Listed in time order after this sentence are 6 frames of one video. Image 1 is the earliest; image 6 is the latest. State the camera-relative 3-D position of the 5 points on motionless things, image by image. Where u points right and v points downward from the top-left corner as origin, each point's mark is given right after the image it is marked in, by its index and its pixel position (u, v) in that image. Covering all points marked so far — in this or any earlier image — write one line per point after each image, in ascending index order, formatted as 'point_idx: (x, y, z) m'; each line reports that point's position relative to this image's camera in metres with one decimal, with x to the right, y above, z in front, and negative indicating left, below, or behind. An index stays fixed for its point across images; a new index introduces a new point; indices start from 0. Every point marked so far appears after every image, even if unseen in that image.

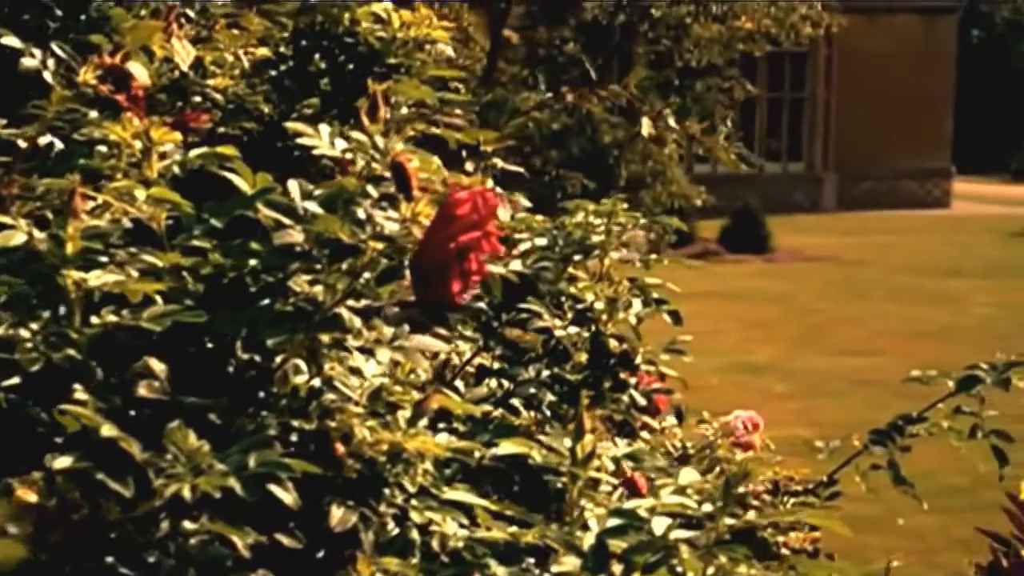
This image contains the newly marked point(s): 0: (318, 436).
0: (-0.8, -0.6, +4.6) m
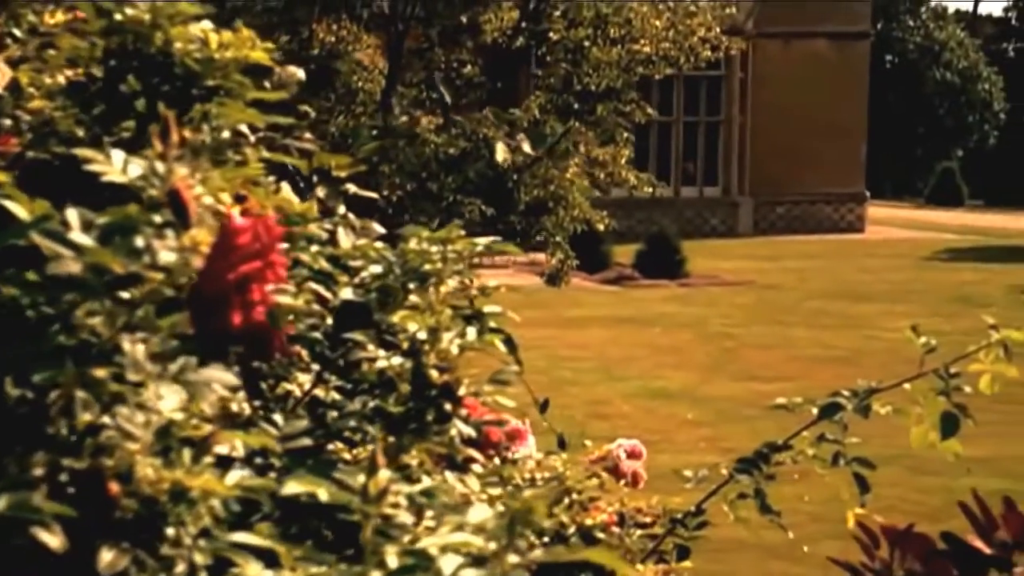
0: (-1.7, -0.8, +4.3) m
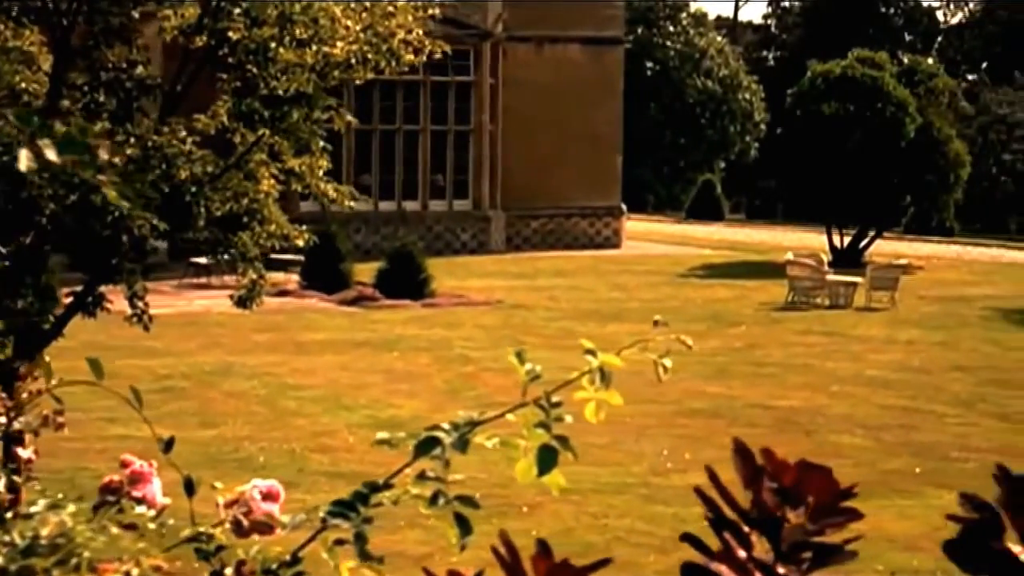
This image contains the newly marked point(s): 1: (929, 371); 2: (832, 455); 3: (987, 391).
0: (-4.2, -0.9, +3.2) m
1: (+5.1, -1.1, +13.4) m
2: (+3.5, -1.8, +11.5) m
3: (+5.6, -1.2, +12.8) m
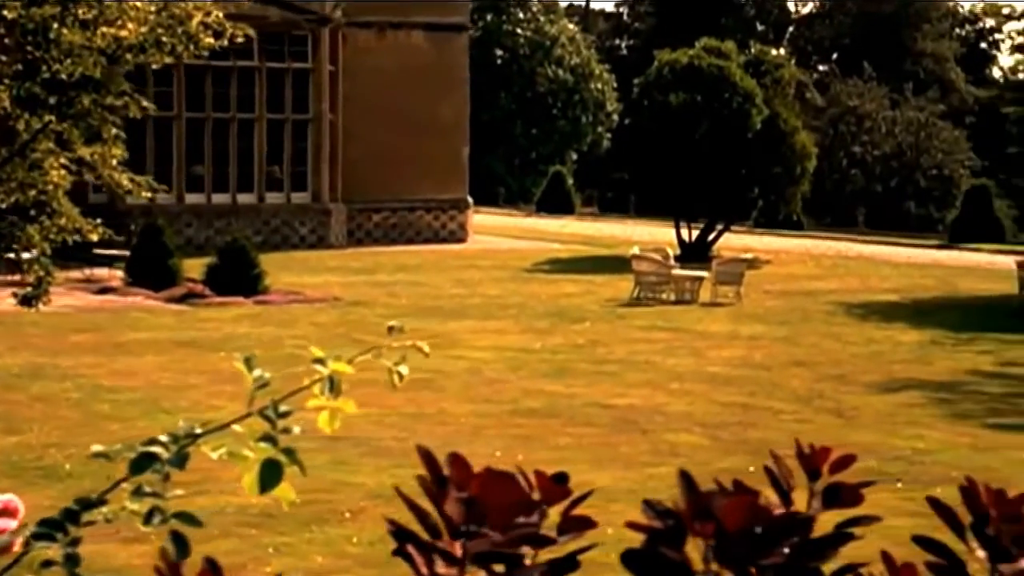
0: (-5.6, -0.9, +2.5) m
1: (+3.1, -1.0, +13.2) m
2: (+1.6, -1.7, +11.1) m
3: (+3.7, -1.2, +12.6) m
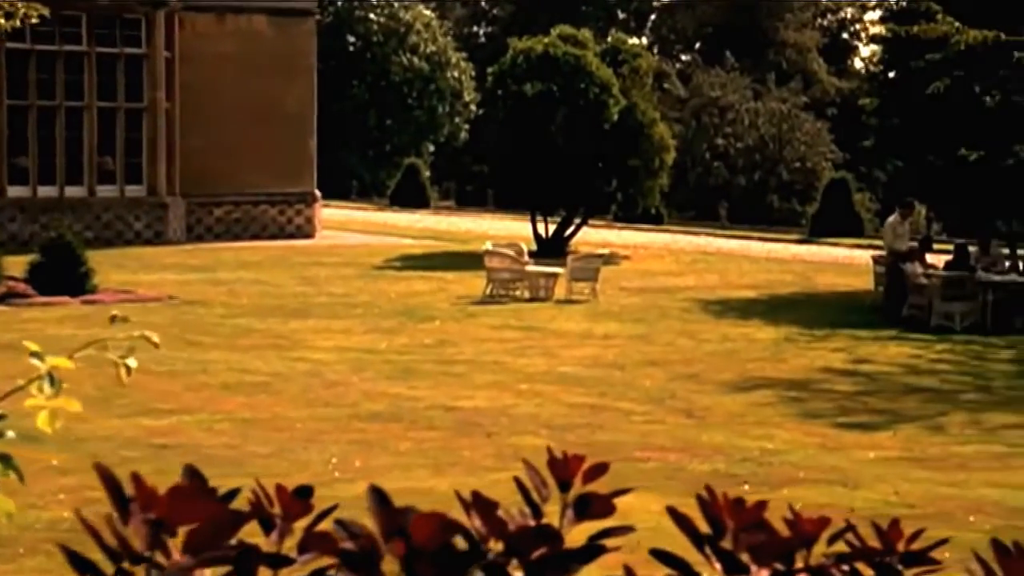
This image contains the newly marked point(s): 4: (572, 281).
0: (-6.8, -0.9, +1.6) m
1: (+1.3, -0.9, +12.8) m
2: (-0.1, -1.7, +10.6) m
3: (+1.9, -1.1, +12.2) m
4: (+0.8, +0.1, +16.4) m
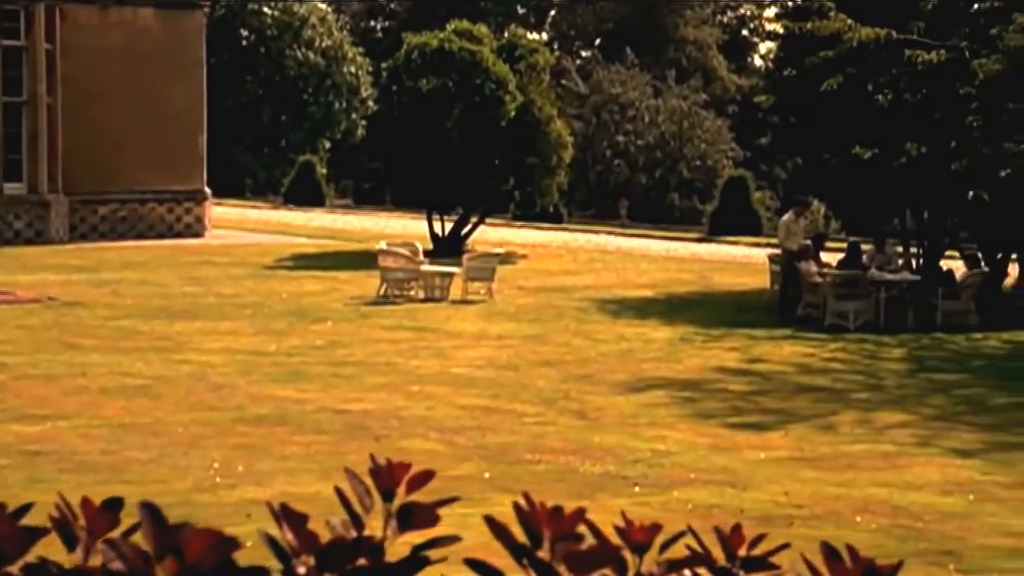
0: (-7.5, -1.0, +1.0) m
1: (+0.1, -0.9, +12.6) m
2: (-1.2, -1.7, +10.4) m
3: (+0.7, -1.1, +12.0) m
4: (-0.6, +0.1, +16.2) m
